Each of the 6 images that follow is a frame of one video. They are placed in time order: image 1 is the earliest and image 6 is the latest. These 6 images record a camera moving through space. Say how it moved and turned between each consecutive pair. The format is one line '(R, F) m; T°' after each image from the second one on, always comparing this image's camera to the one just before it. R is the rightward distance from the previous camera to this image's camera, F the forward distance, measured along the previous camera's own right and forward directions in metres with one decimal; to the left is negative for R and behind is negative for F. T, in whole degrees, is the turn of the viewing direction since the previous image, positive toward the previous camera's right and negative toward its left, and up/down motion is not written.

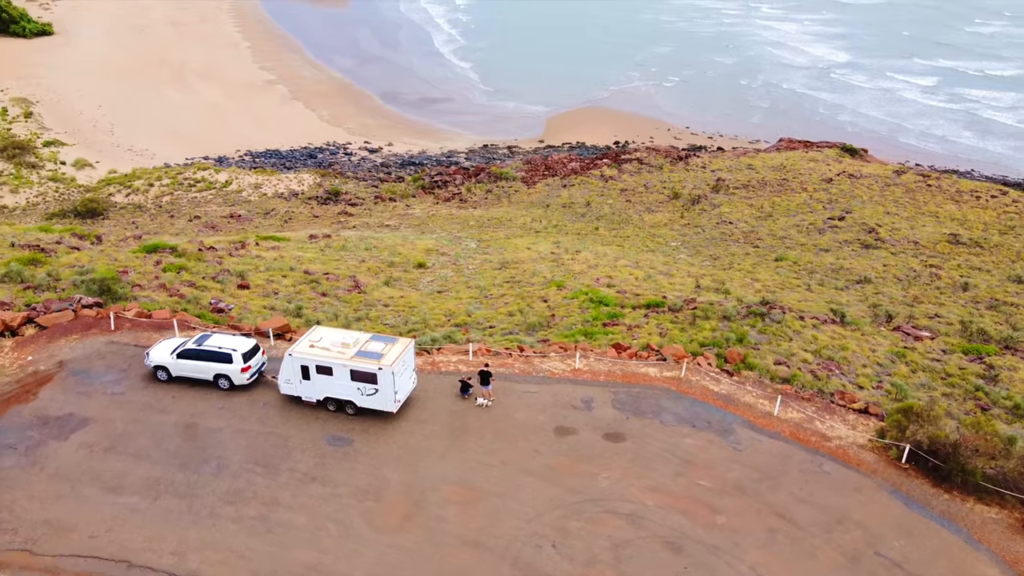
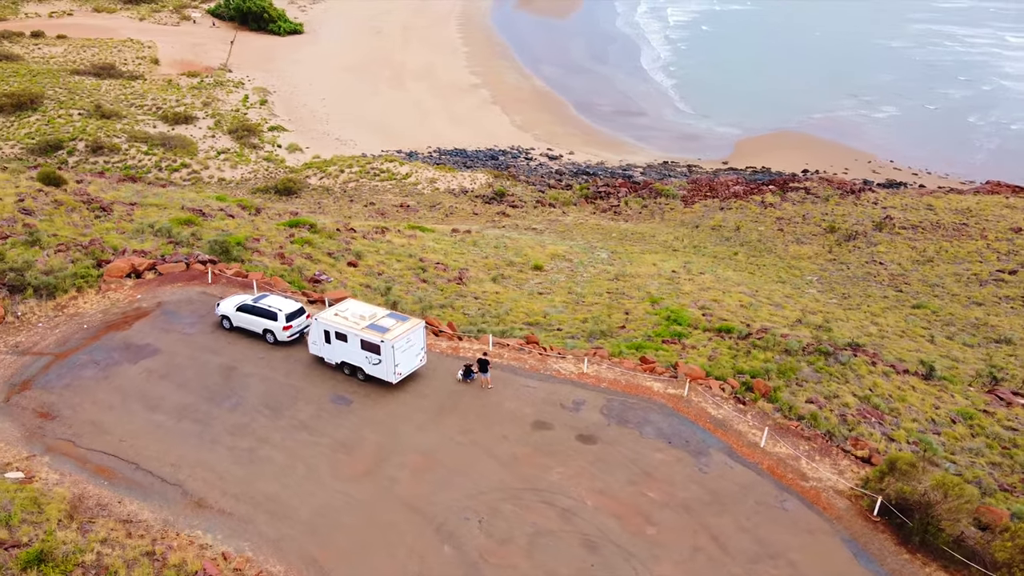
(+3.7, -0.5) m; -14°
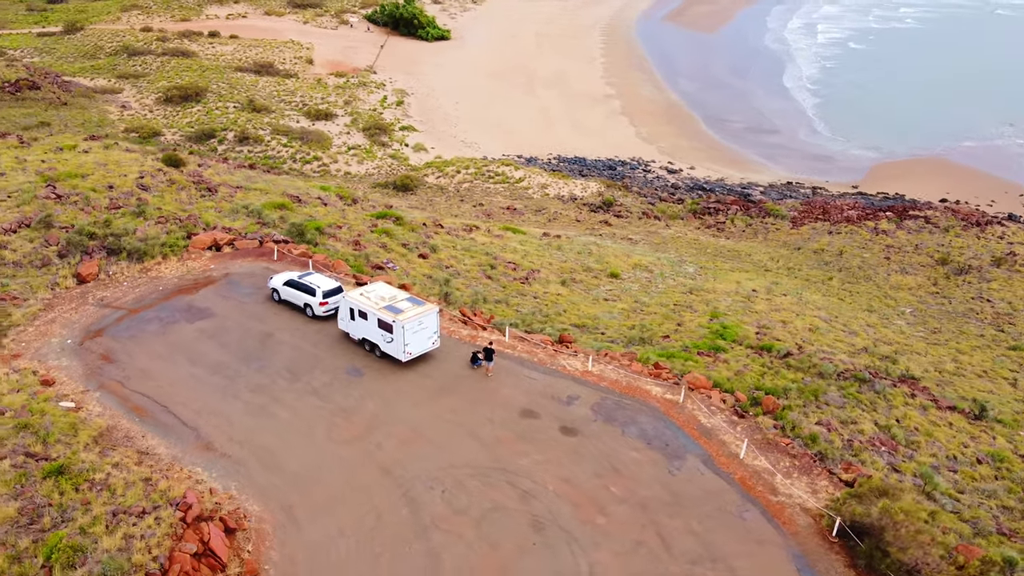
(+2.6, -0.6) m; -10°
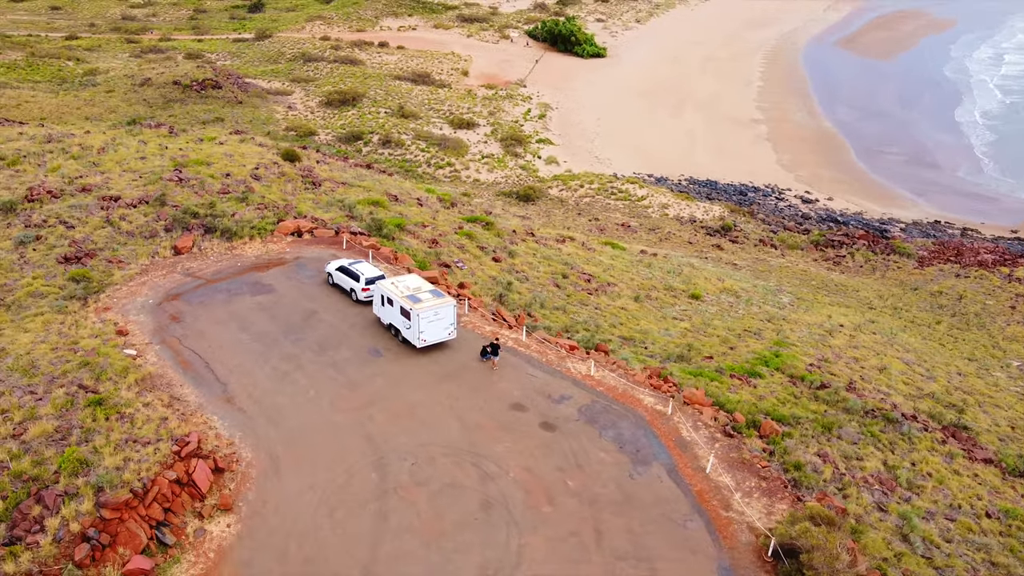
(+3.0, -0.7) m; -11°
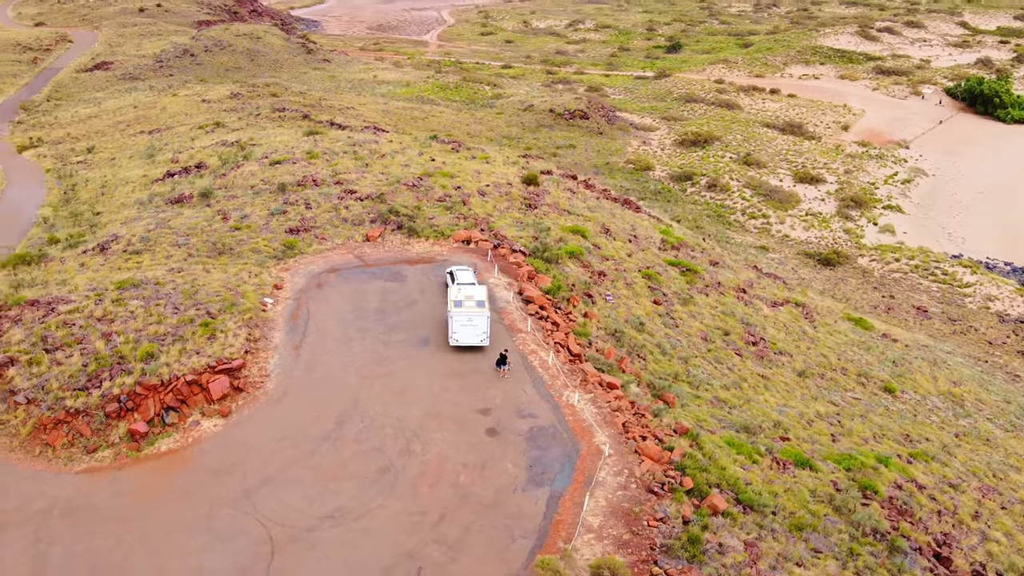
(+8.6, +0.1) m; -28°
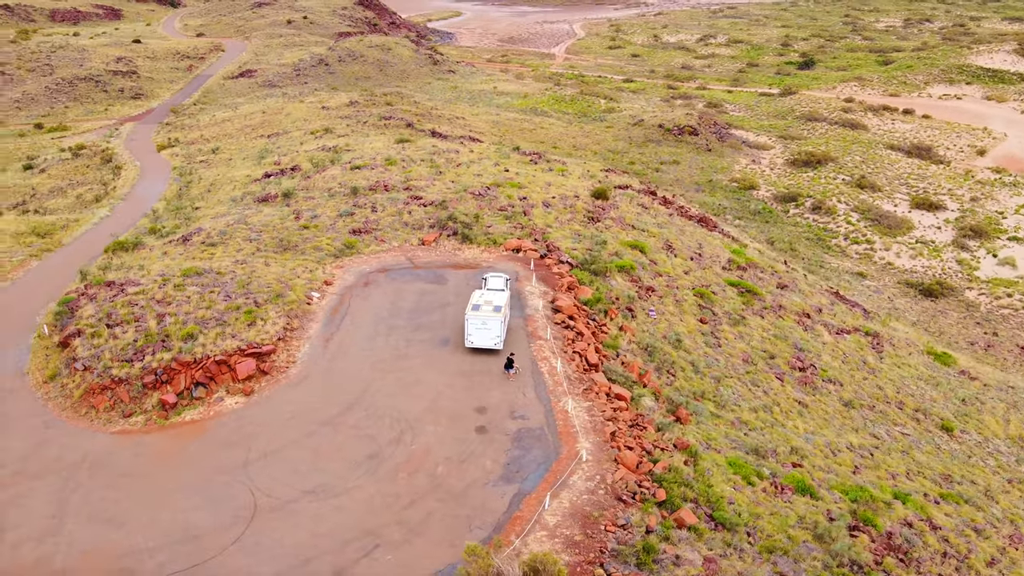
(+2.9, -0.7) m; -9°
